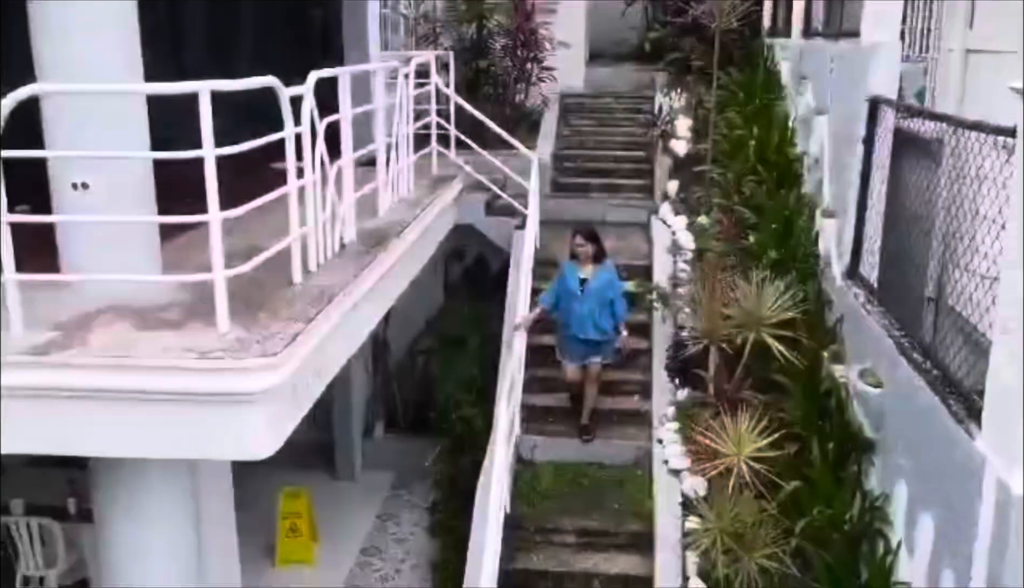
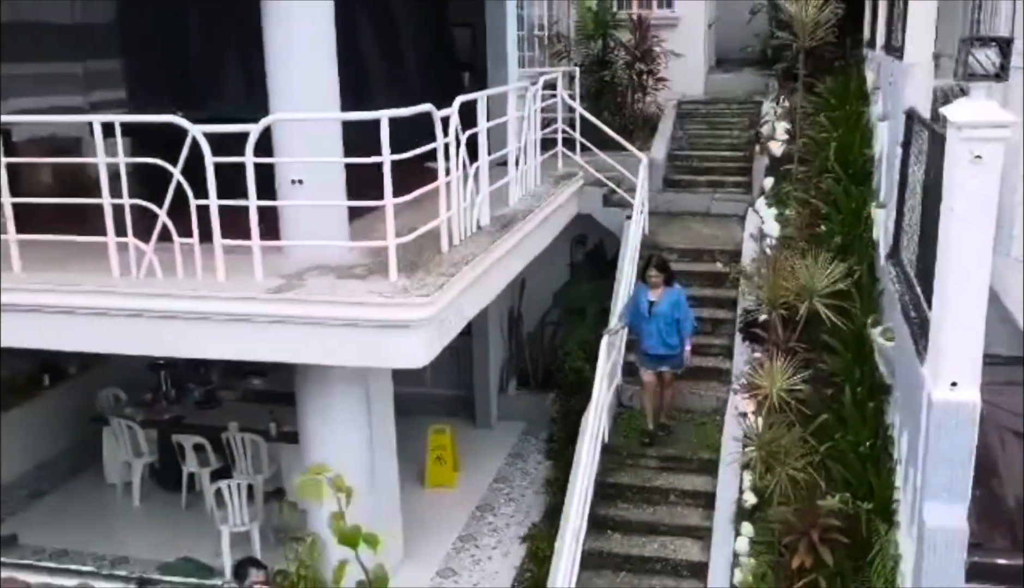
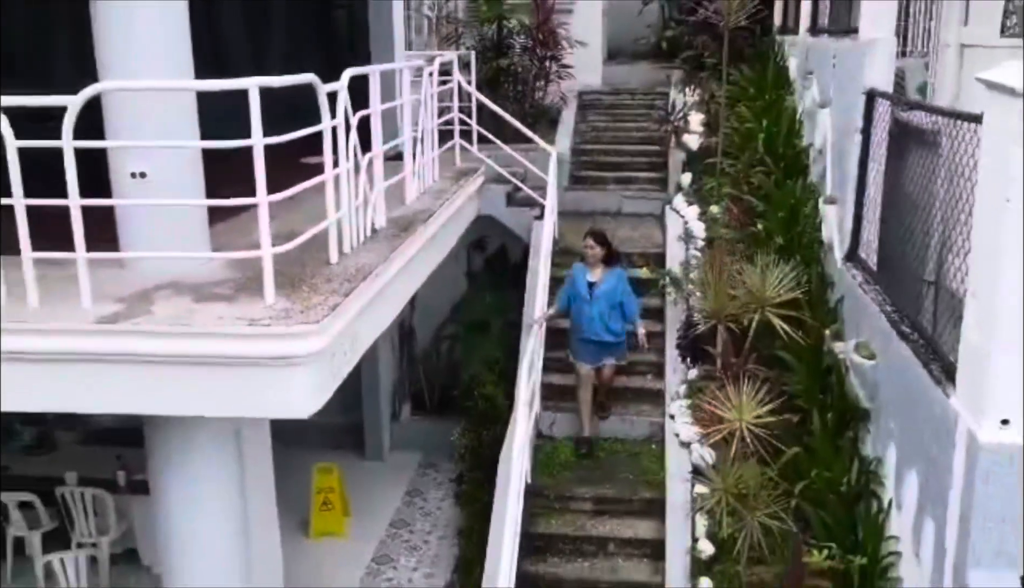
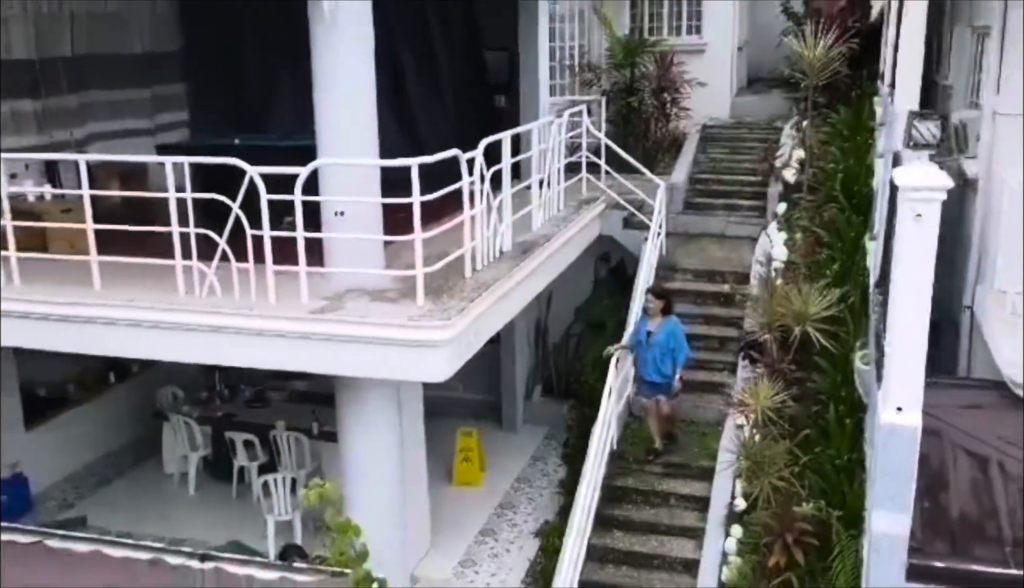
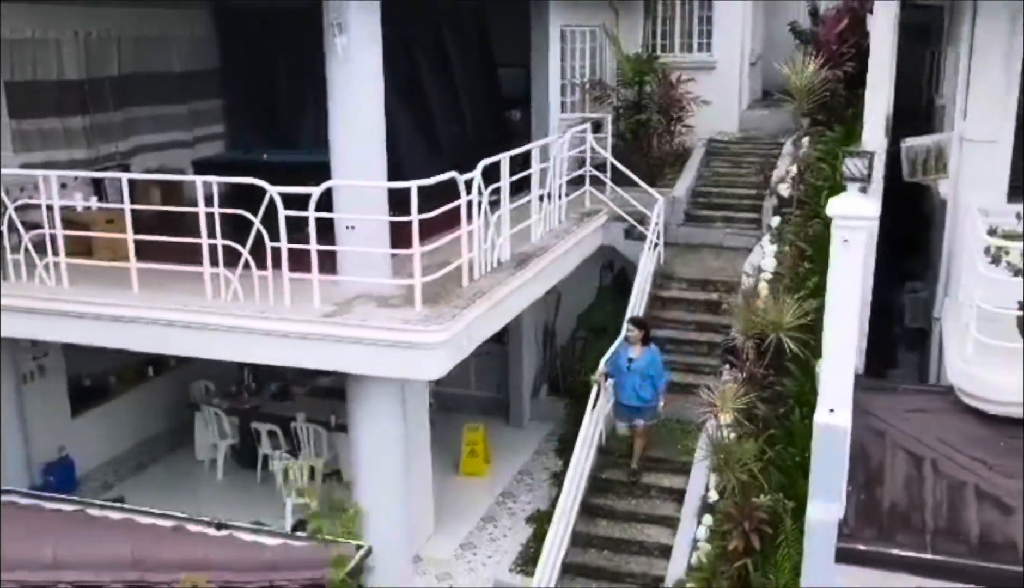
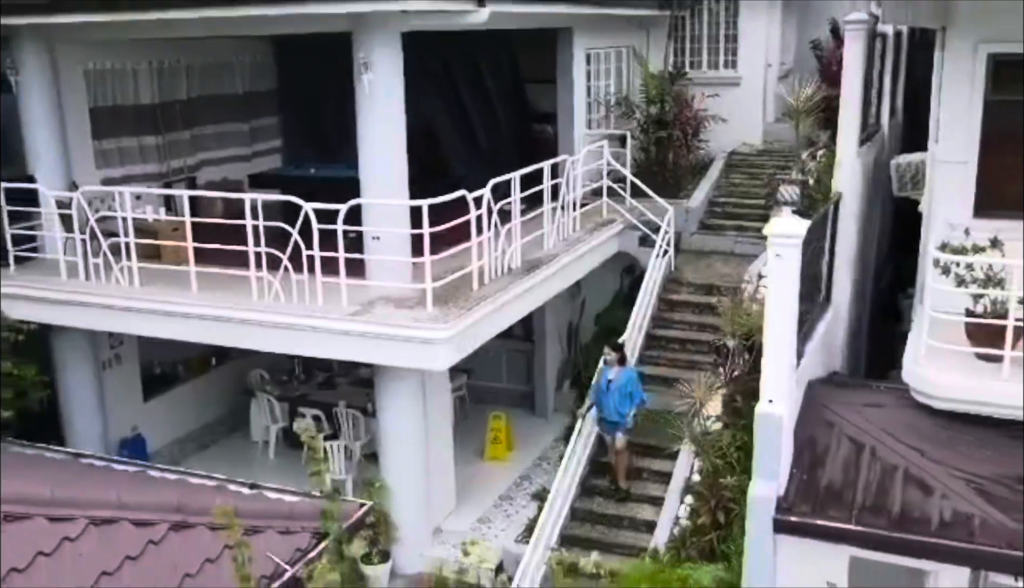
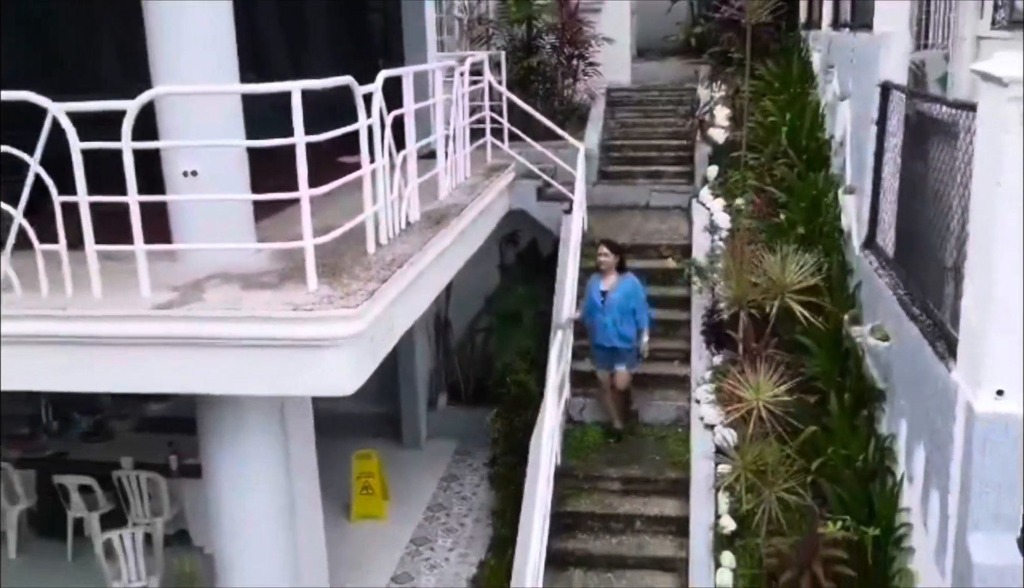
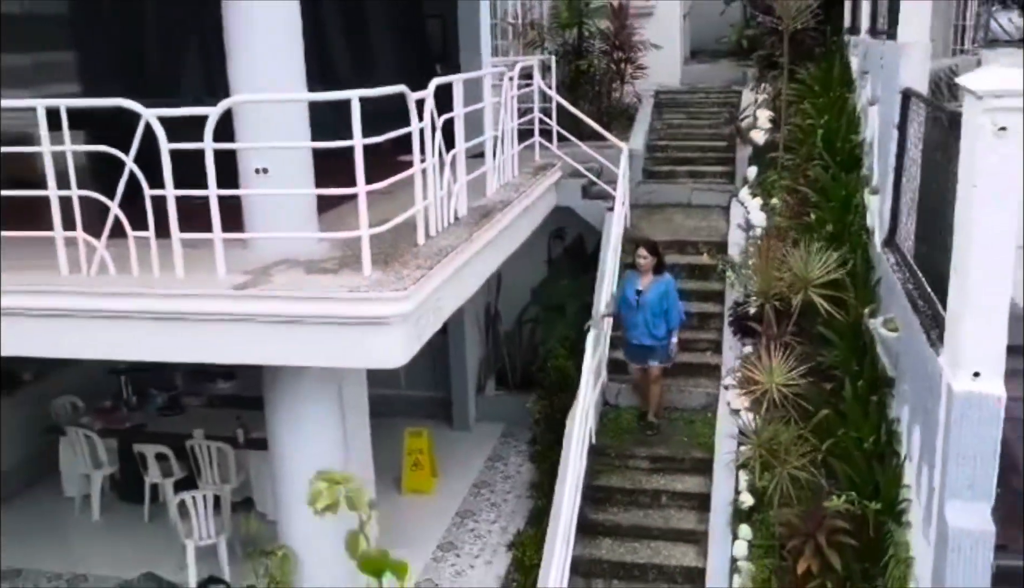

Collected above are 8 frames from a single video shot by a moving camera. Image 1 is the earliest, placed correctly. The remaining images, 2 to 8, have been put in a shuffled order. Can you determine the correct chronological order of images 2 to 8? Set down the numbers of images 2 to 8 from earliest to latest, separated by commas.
3, 7, 8, 2, 4, 5, 6
